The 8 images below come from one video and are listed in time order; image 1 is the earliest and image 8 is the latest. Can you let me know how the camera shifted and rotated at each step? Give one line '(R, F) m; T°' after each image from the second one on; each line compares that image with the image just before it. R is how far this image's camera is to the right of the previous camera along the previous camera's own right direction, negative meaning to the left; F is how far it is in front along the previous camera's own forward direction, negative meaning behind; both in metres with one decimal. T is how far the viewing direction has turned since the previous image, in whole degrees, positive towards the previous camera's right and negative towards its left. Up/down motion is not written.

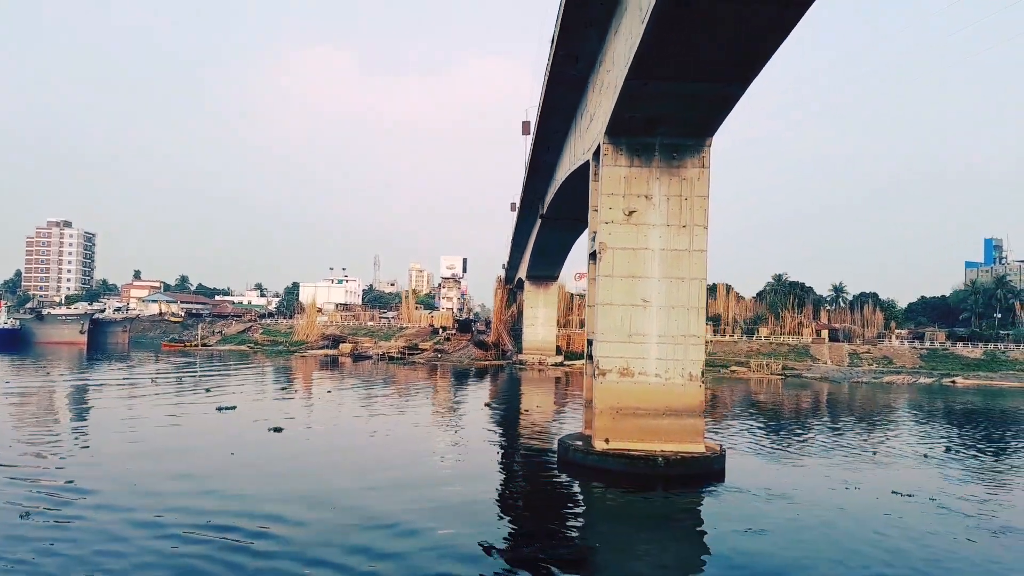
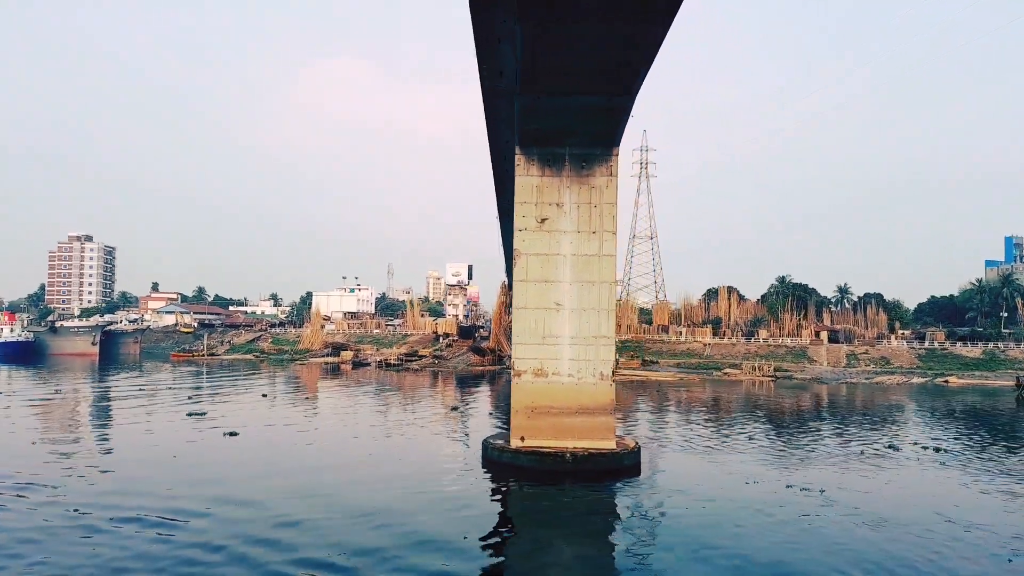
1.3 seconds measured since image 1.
(+2.4, -0.7) m; -2°
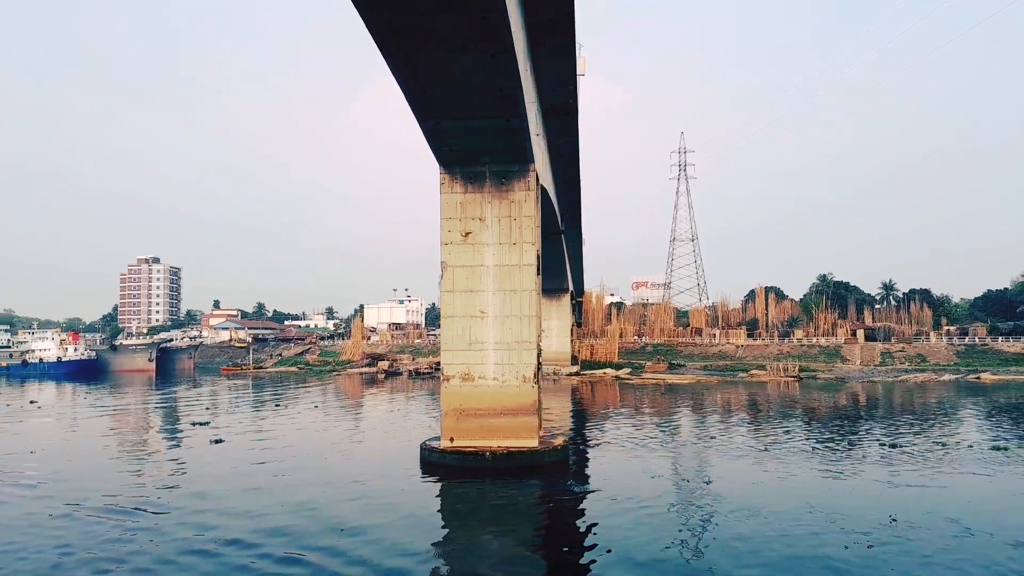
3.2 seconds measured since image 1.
(+3.3, -1.0) m; -5°
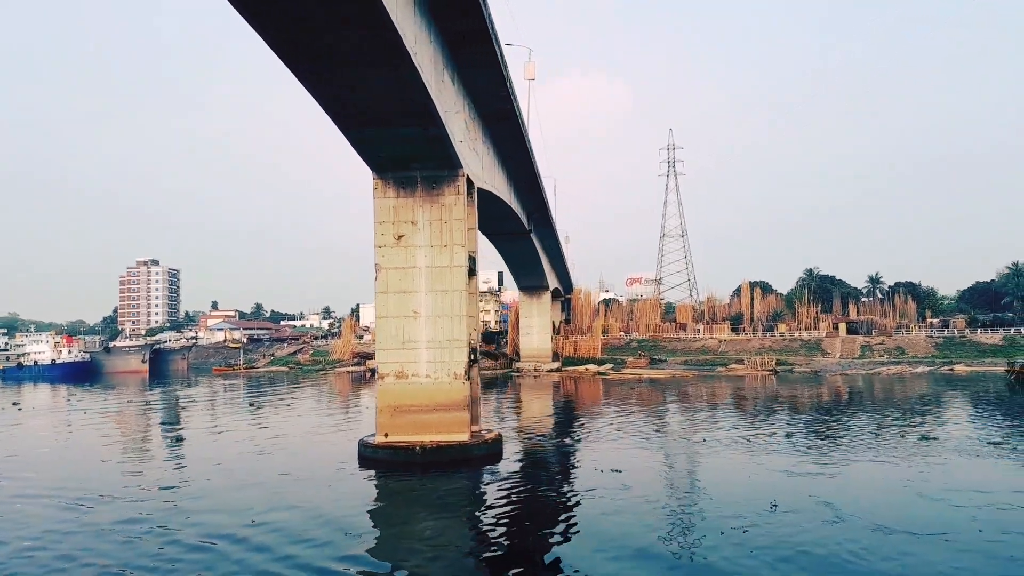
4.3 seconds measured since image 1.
(+1.8, -0.7) m; 0°
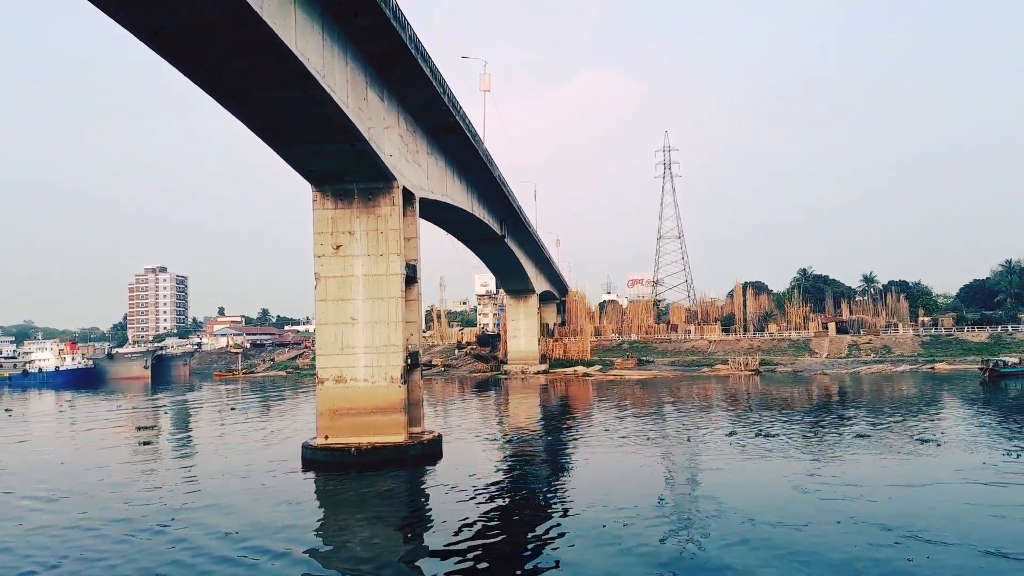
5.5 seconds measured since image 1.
(+2.1, -0.8) m; -1°
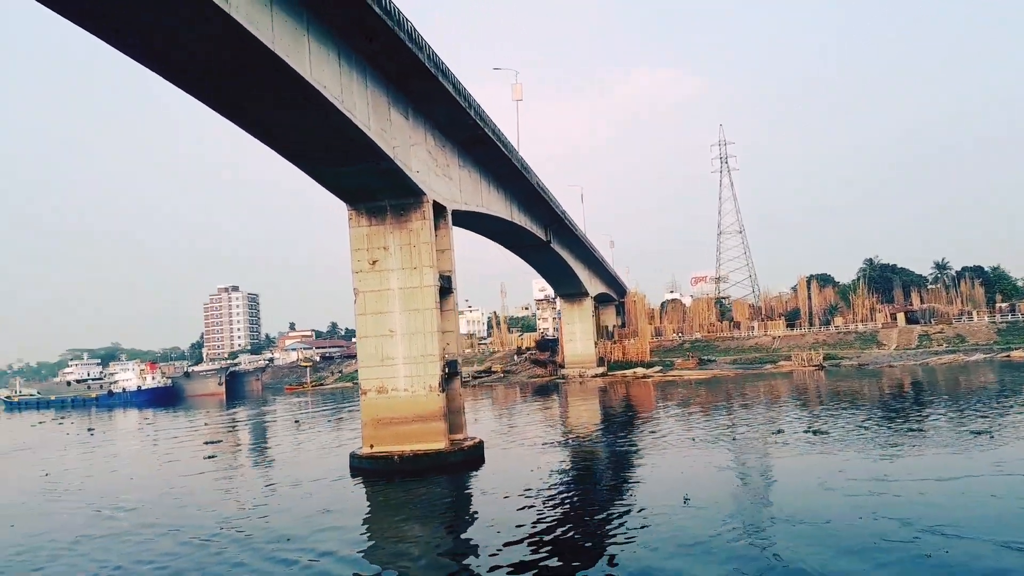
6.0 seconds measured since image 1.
(+0.9, -0.3) m; -5°
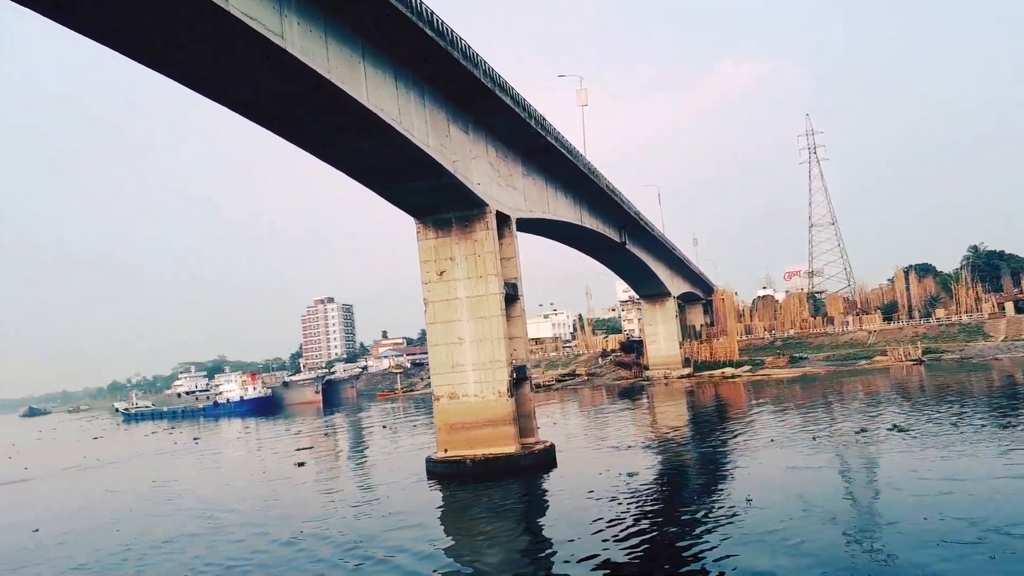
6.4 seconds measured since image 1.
(+0.7, -0.3) m; -7°
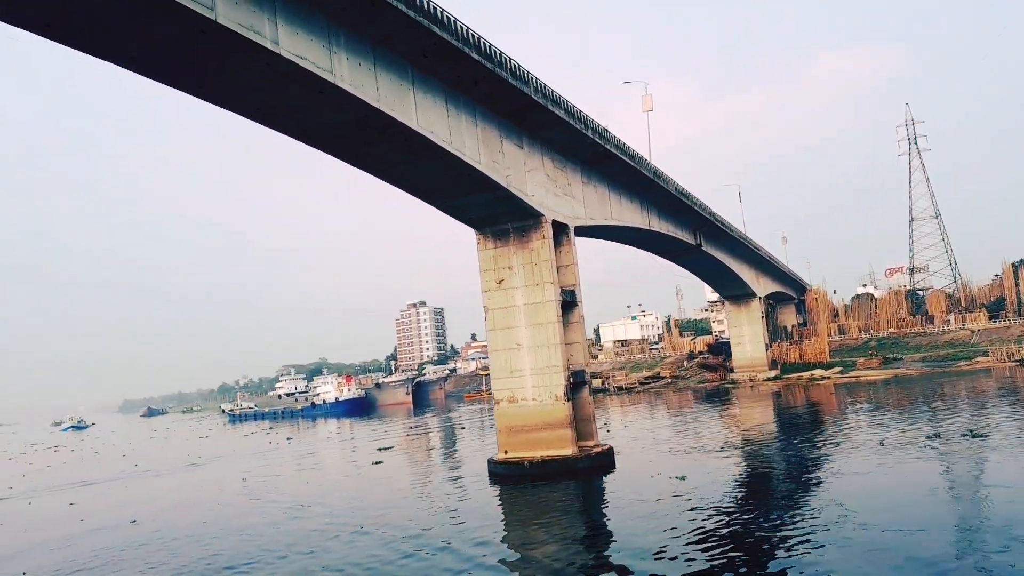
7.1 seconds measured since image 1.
(+1.1, -0.6) m; -7°
